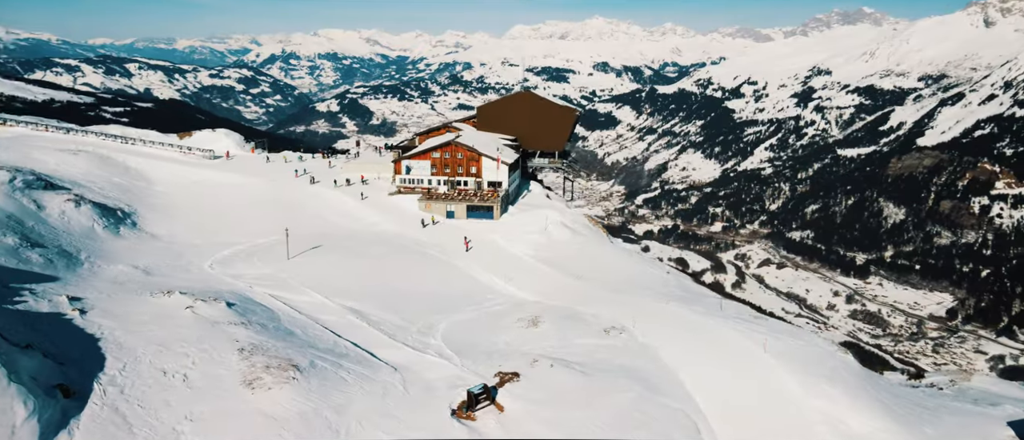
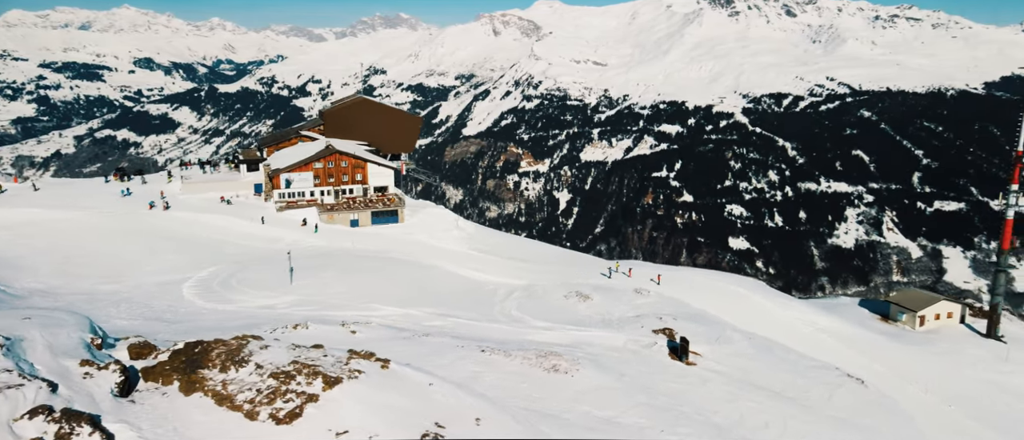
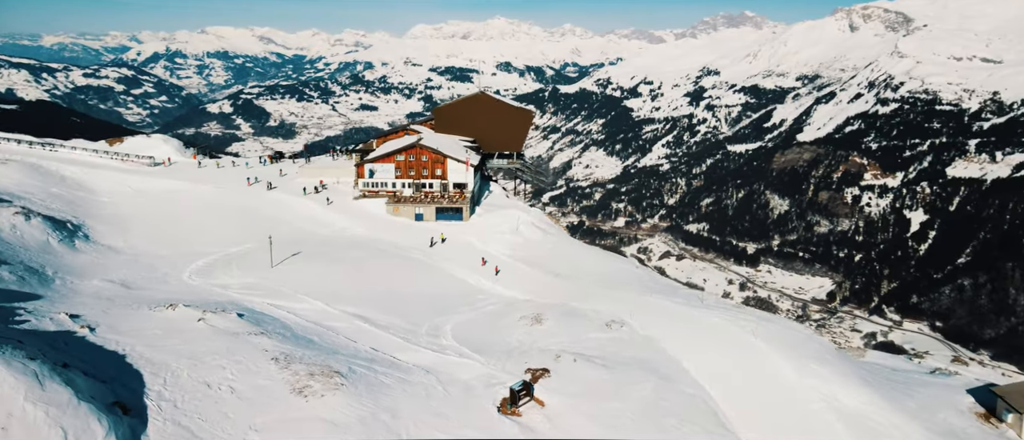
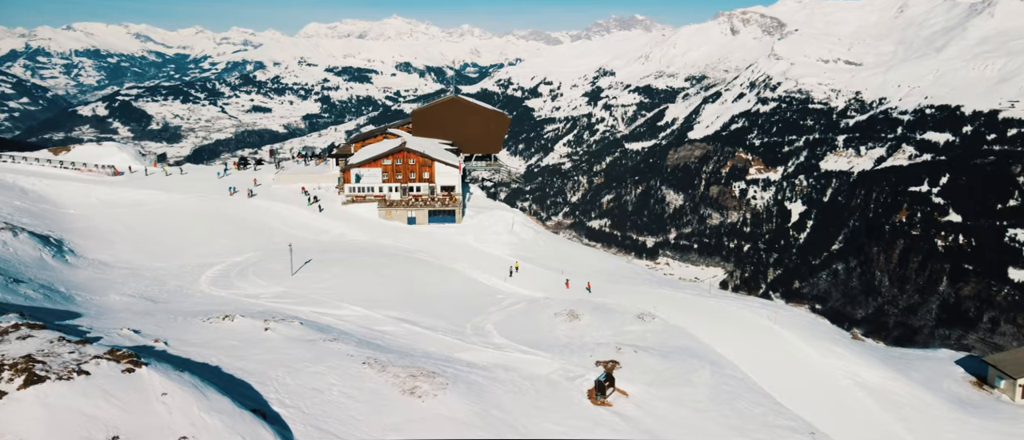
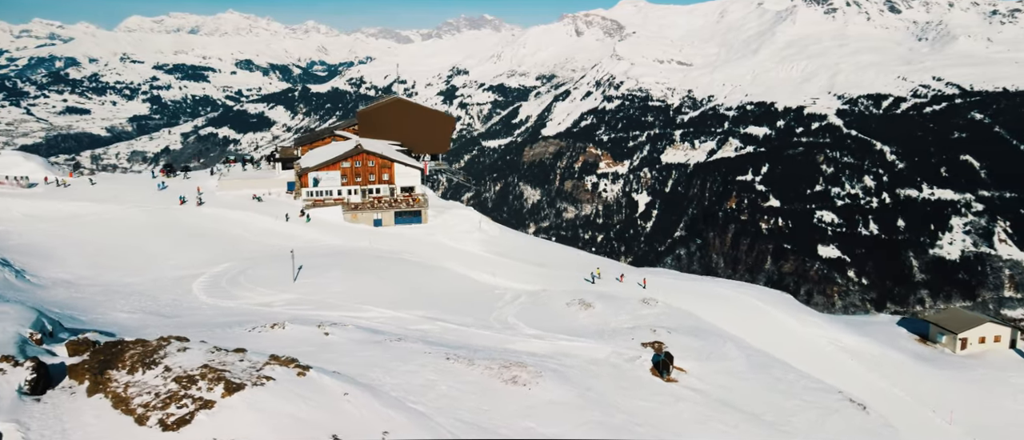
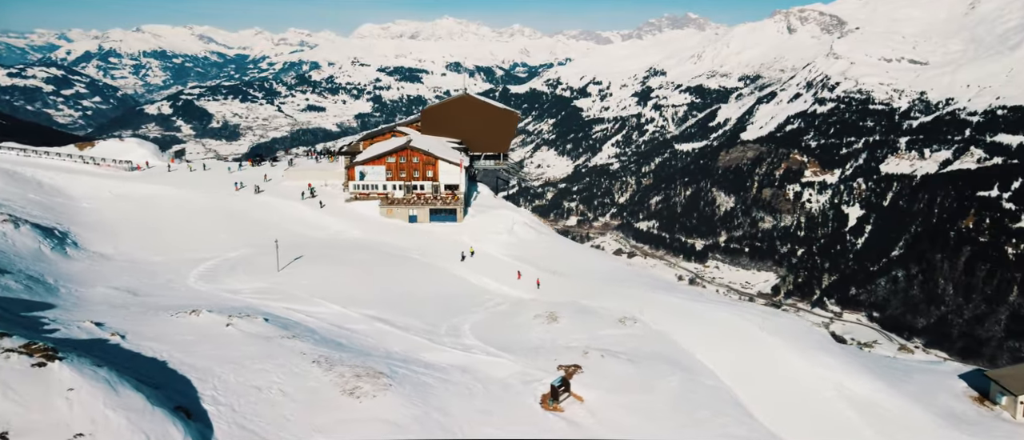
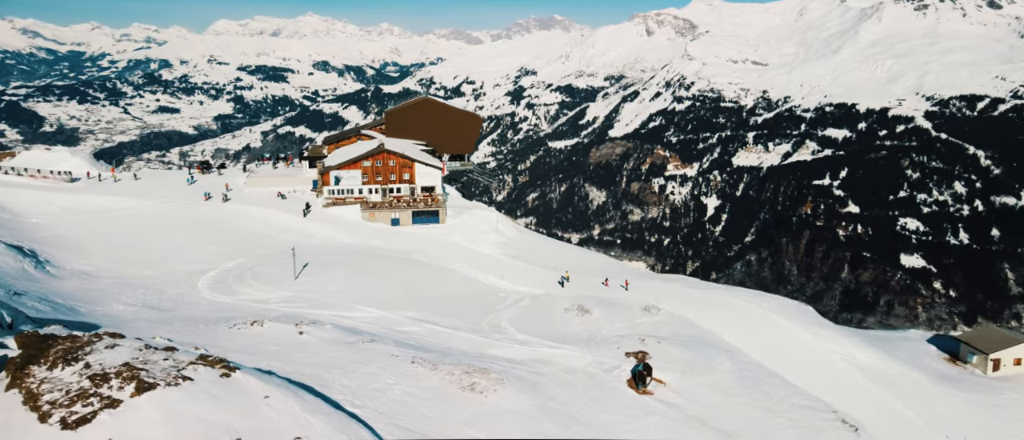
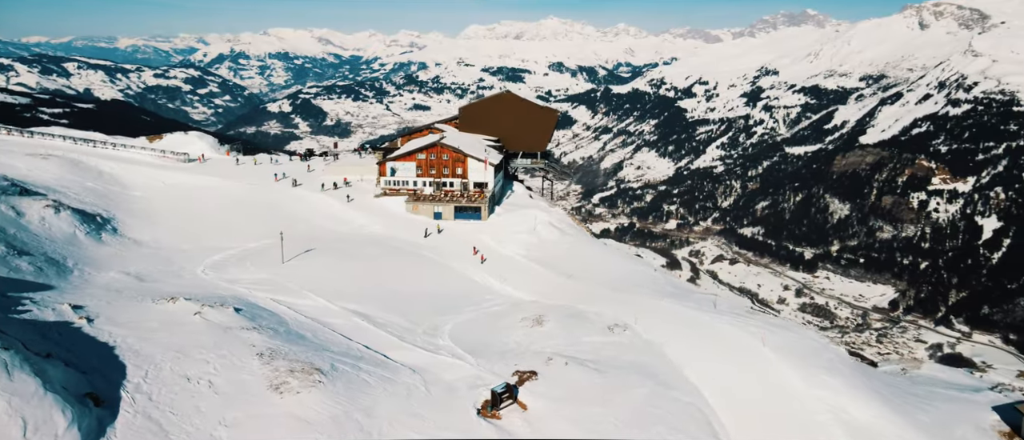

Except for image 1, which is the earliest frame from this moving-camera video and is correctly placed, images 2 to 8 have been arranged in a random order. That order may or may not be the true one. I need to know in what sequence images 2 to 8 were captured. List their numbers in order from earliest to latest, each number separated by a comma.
8, 3, 6, 4, 7, 5, 2
